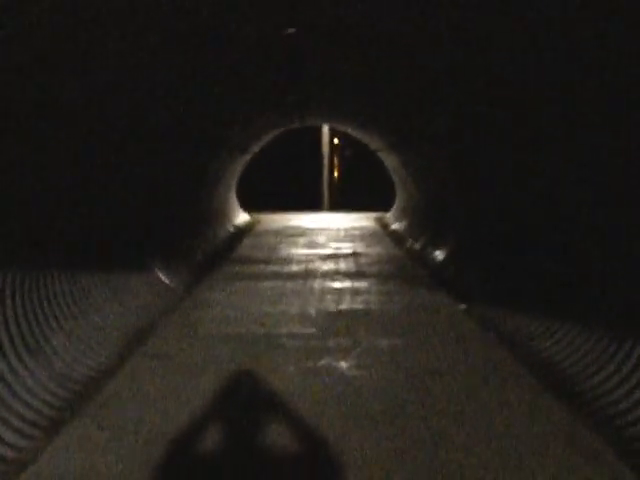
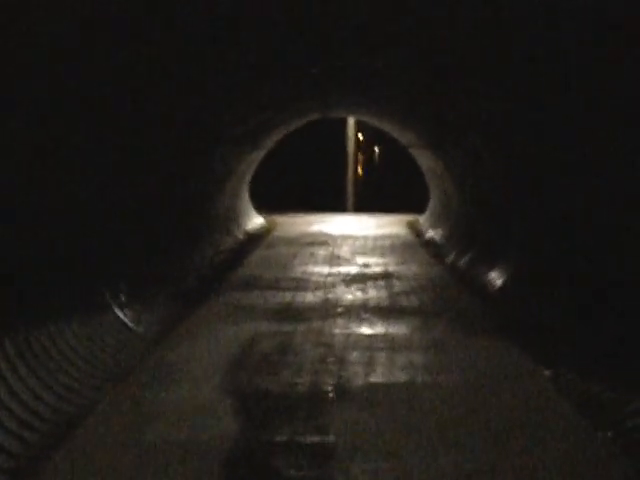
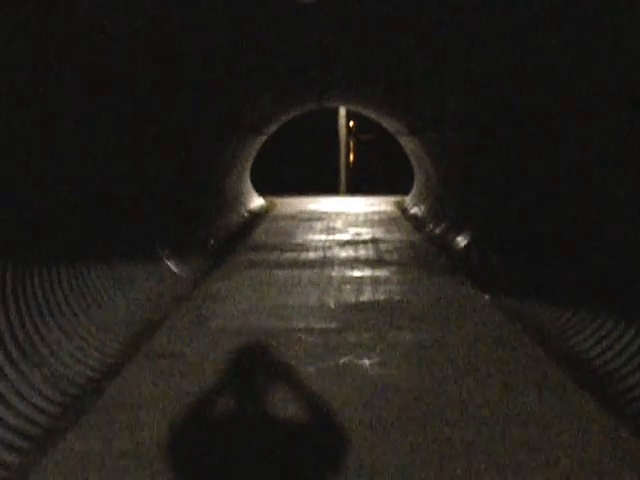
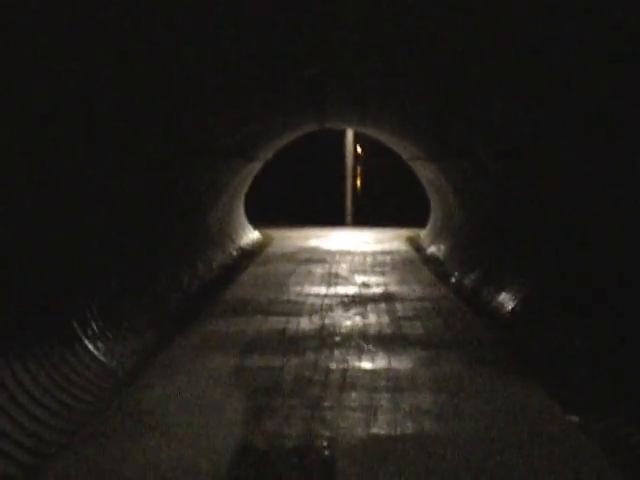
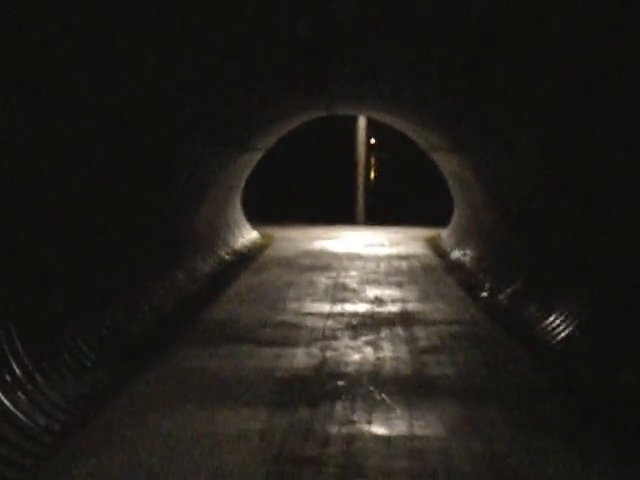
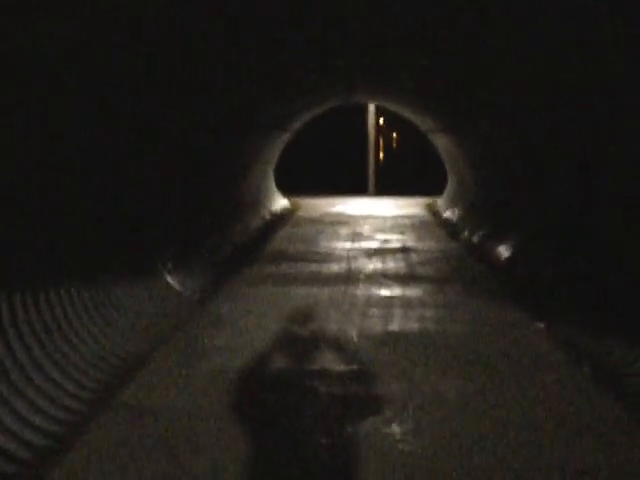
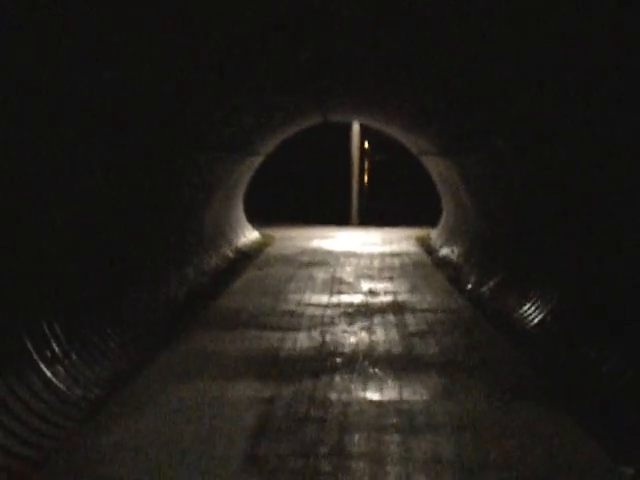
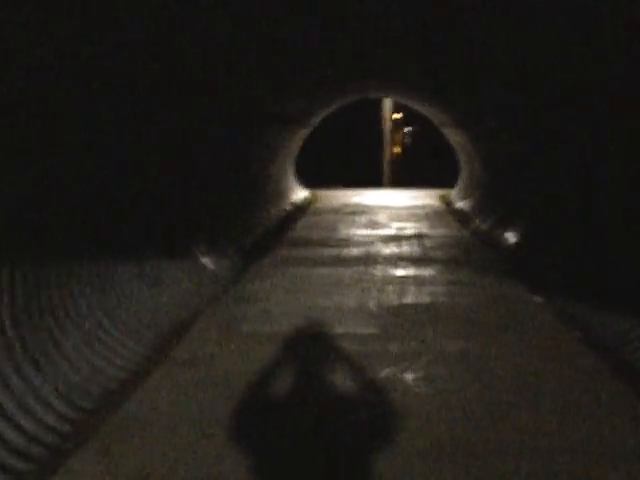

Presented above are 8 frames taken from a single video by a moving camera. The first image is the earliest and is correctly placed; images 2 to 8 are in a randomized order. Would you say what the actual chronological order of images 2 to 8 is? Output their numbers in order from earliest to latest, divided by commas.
3, 8, 6, 2, 4, 7, 5
